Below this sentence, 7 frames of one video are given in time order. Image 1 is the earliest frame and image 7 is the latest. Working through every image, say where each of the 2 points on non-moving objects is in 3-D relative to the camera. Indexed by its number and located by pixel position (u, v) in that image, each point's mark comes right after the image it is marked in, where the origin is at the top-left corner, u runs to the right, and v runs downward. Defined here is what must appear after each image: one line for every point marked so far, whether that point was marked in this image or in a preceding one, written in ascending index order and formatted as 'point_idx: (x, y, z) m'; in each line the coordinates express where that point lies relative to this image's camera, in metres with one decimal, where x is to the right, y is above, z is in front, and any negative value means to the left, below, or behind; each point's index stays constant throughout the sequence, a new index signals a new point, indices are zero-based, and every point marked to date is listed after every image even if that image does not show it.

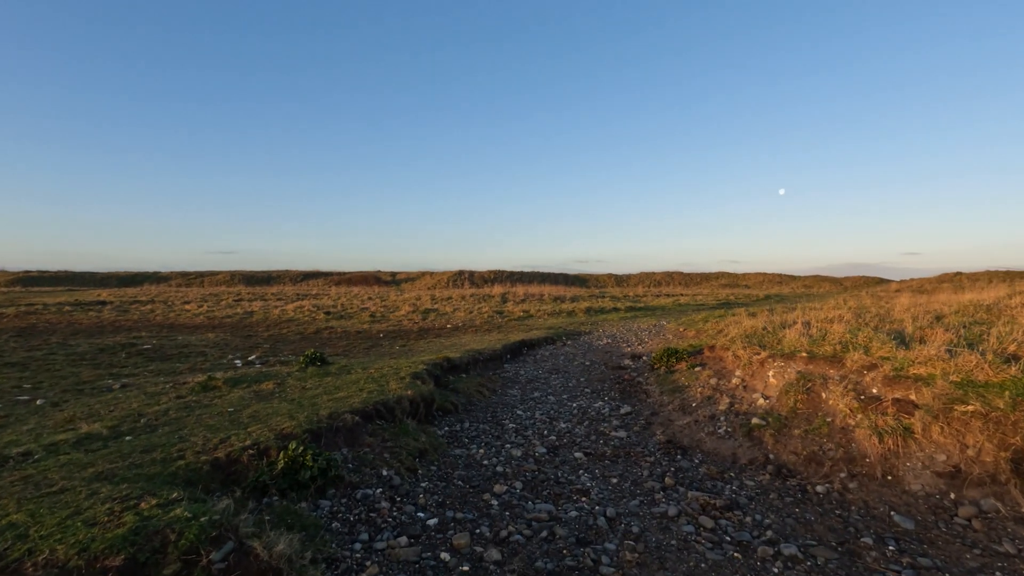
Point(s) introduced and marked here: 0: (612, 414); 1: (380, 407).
0: (+2.1, -2.7, +11.6) m
1: (-2.1, -1.9, +8.8) m
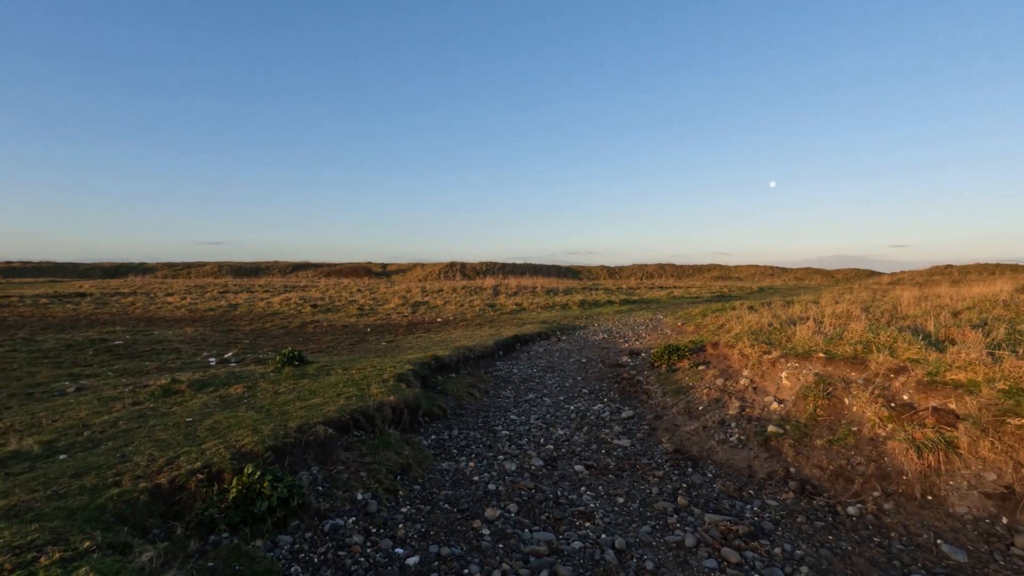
0: (+2.0, -2.6, +10.7) m
1: (-2.2, -1.9, +7.8) m
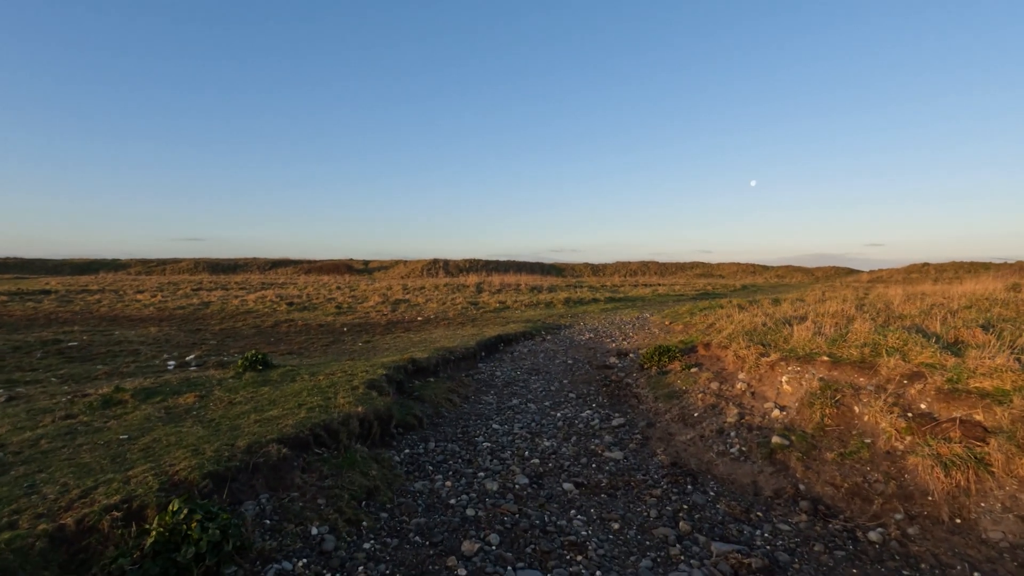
0: (+1.7, -2.6, +10.0) m
1: (-2.5, -1.8, +7.0) m
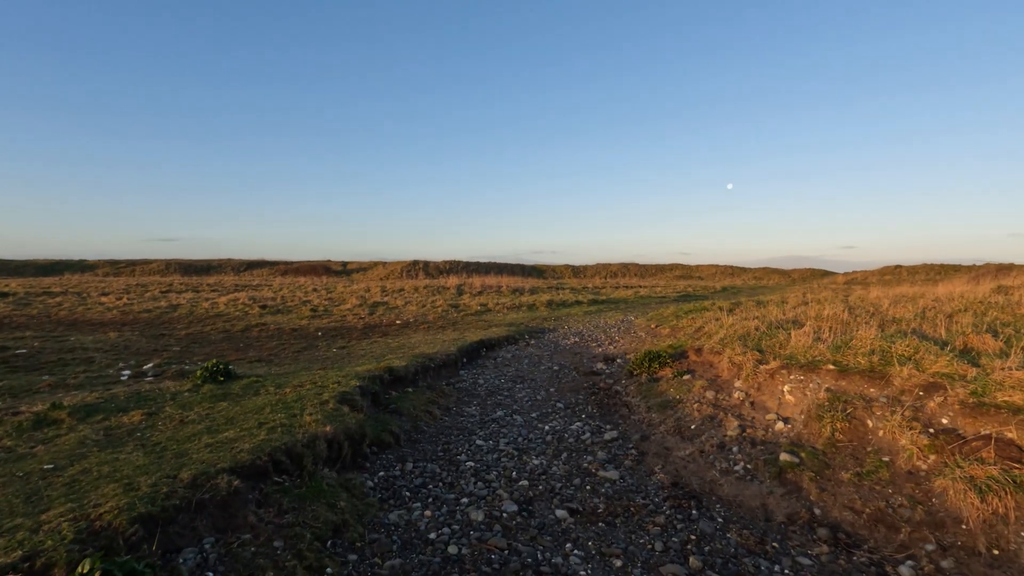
0: (+1.4, -2.6, +9.3) m
1: (-2.6, -1.9, +6.1) m
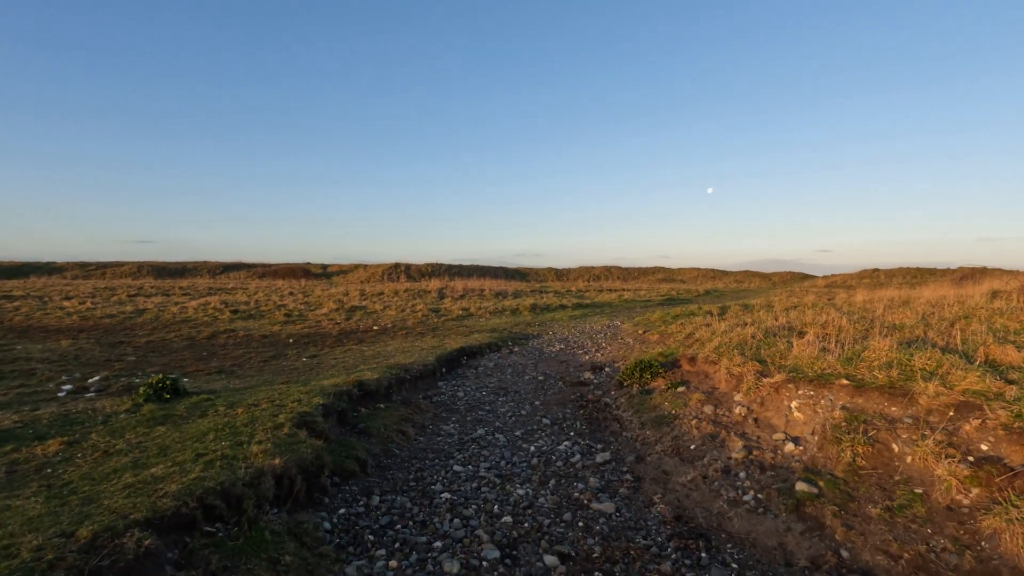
0: (+1.1, -2.7, +8.4) m
1: (-2.8, -2.0, +5.1) m
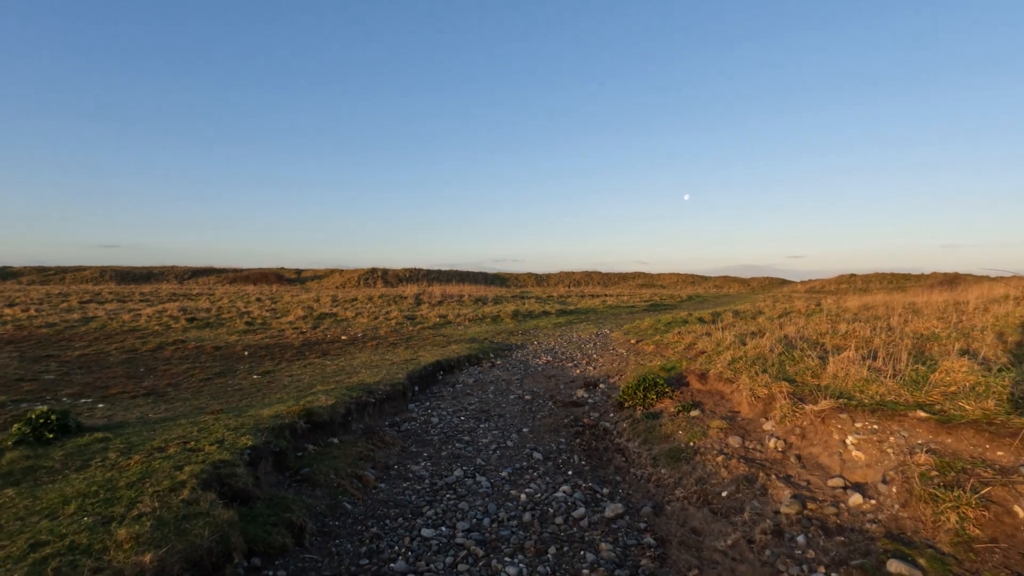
0: (+1.0, -2.8, +6.5) m
1: (-2.8, -2.0, +3.1) m
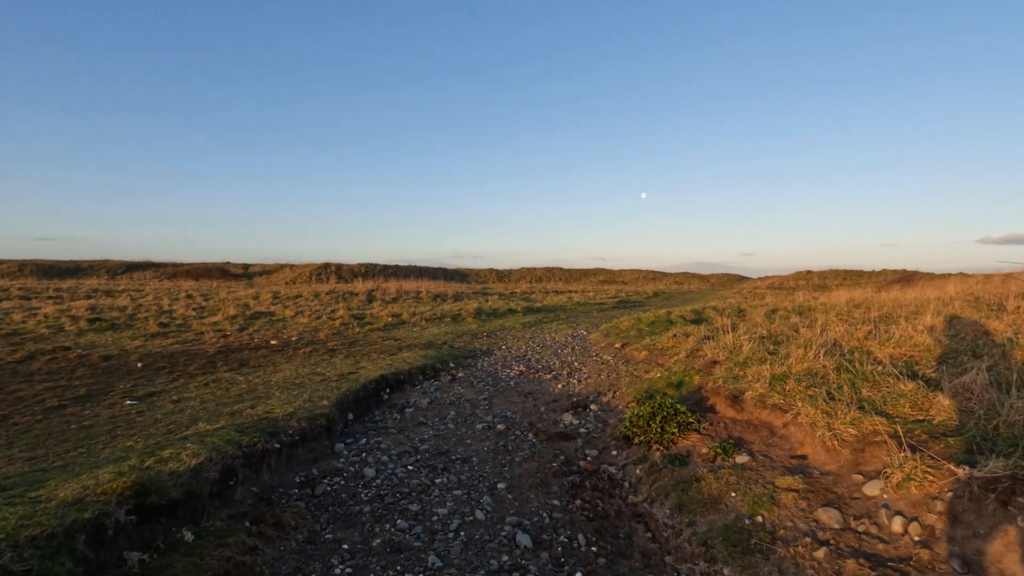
0: (+0.8, -2.8, +3.4) m
1: (-2.7, -2.0, -0.3) m
